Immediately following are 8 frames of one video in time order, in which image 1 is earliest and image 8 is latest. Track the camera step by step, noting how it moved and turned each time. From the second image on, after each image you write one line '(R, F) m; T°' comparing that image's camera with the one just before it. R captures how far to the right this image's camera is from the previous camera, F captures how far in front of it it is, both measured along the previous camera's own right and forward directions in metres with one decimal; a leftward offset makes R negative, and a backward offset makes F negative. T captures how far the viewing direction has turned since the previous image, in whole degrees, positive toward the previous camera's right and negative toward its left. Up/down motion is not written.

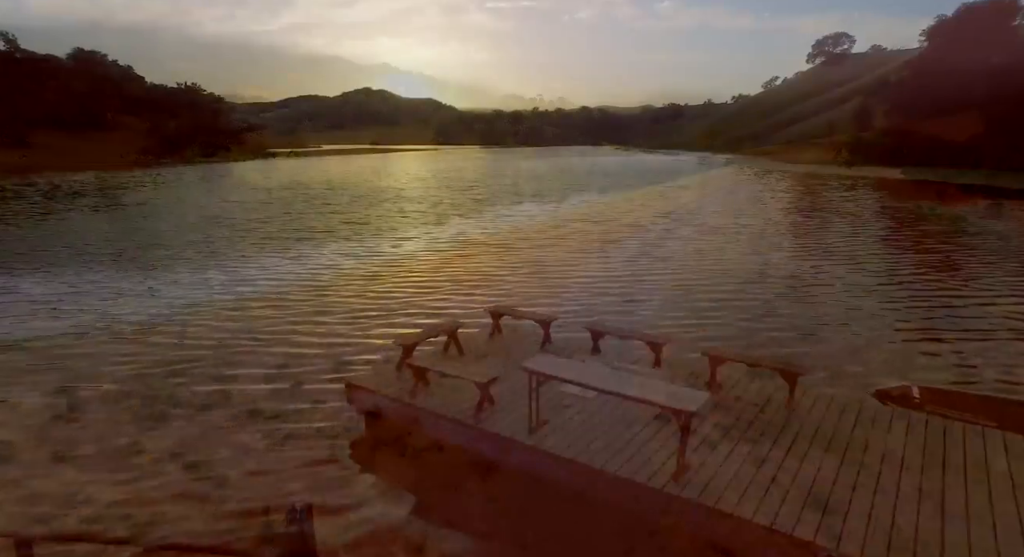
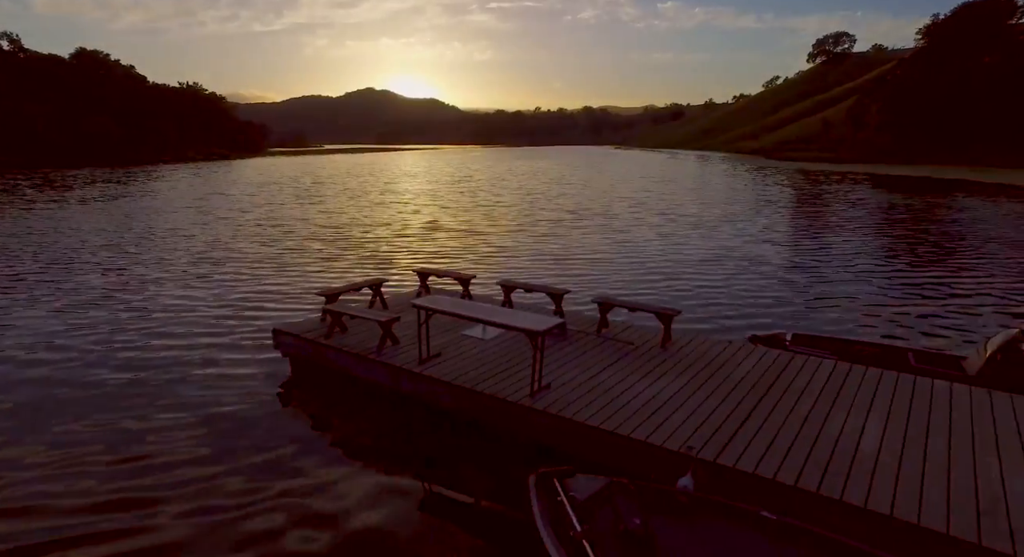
(+1.9, -1.0) m; 0°
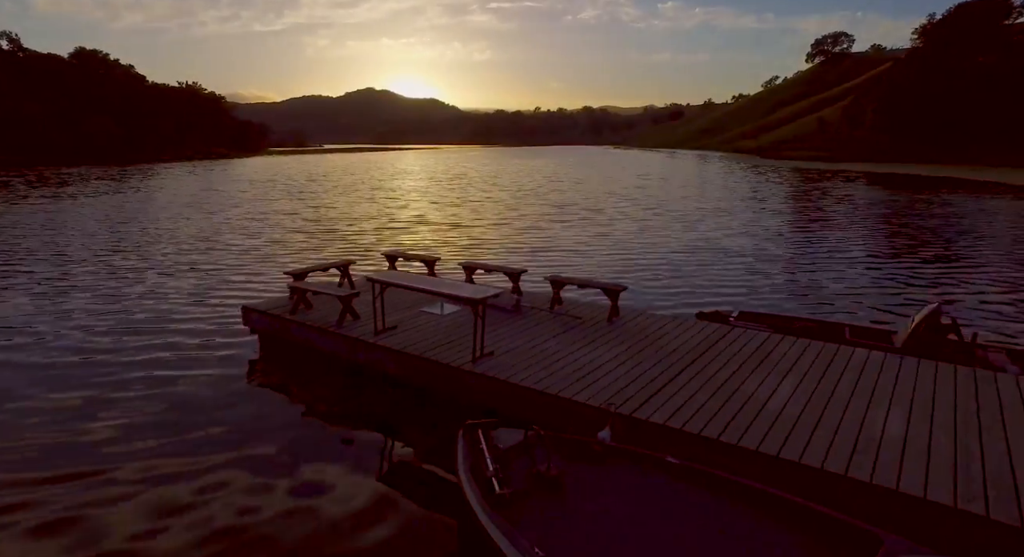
(+0.9, -0.5) m; 0°
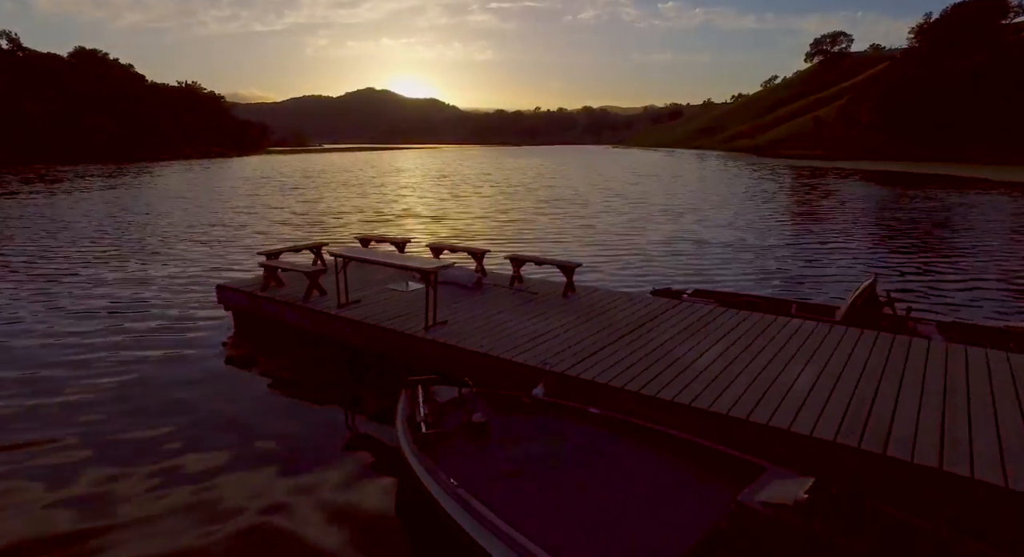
(+0.8, -0.5) m; 0°
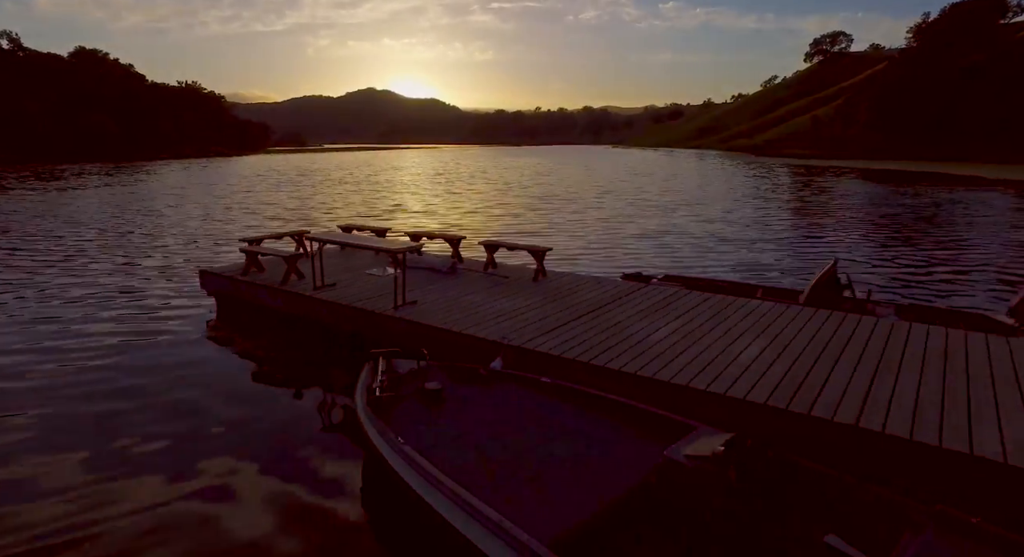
(+0.6, -0.3) m; 0°
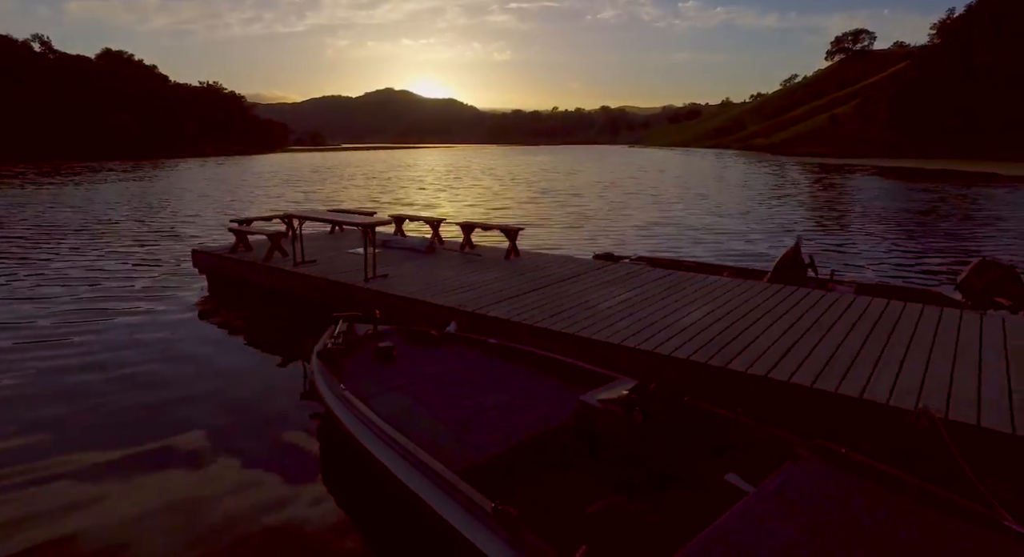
(+0.9, -0.4) m; -2°
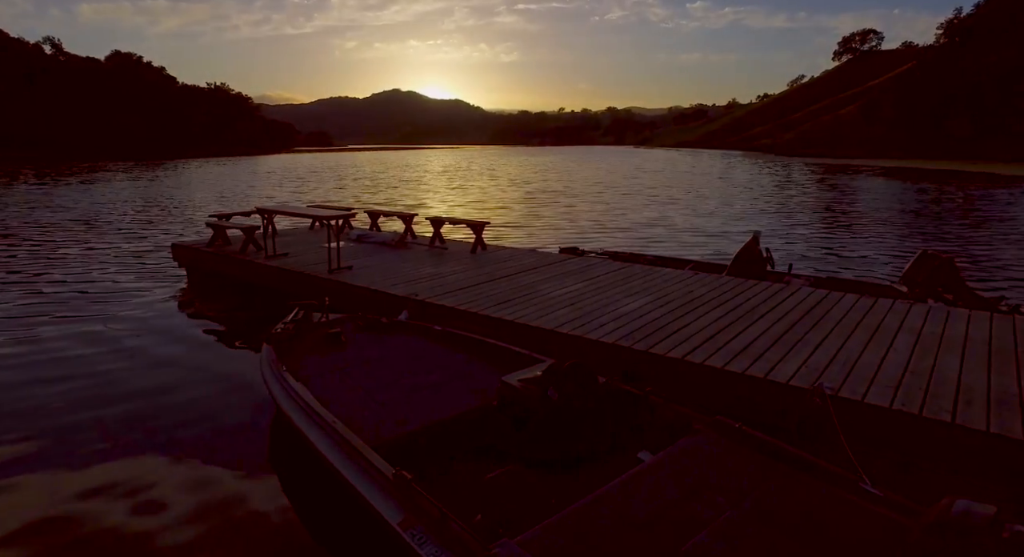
(+0.9, -0.3) m; -1°
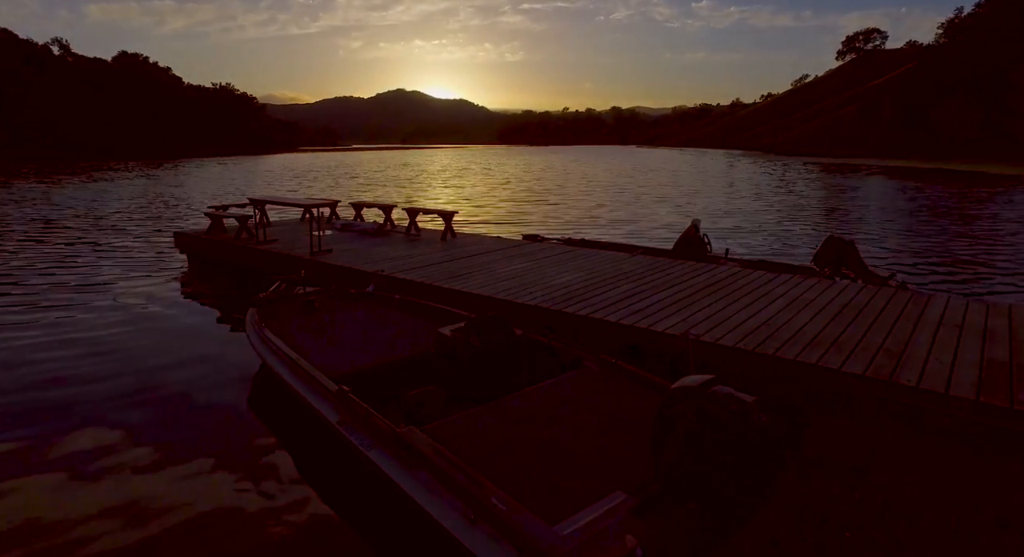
(+0.9, -1.3) m; 0°
